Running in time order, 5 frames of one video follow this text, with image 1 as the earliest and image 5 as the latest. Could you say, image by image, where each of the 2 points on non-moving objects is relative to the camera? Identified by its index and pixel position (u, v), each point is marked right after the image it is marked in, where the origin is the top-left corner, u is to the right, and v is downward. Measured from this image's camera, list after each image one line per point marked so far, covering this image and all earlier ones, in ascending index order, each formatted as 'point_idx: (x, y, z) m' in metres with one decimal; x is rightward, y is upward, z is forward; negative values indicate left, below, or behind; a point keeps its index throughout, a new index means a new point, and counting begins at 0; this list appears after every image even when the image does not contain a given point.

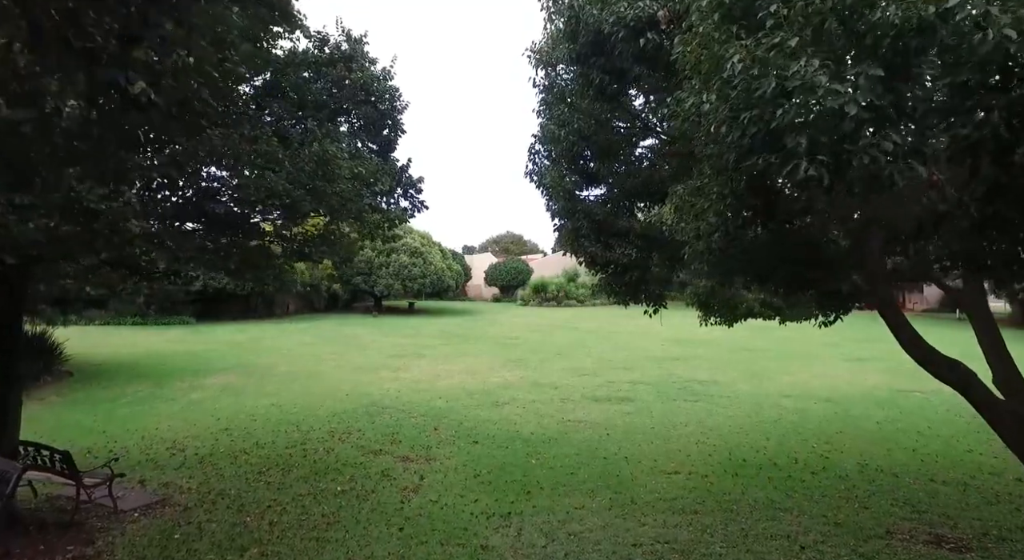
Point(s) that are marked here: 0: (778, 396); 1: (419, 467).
0: (+3.5, -1.5, +8.2) m
1: (-0.7, -1.5, +4.9) m
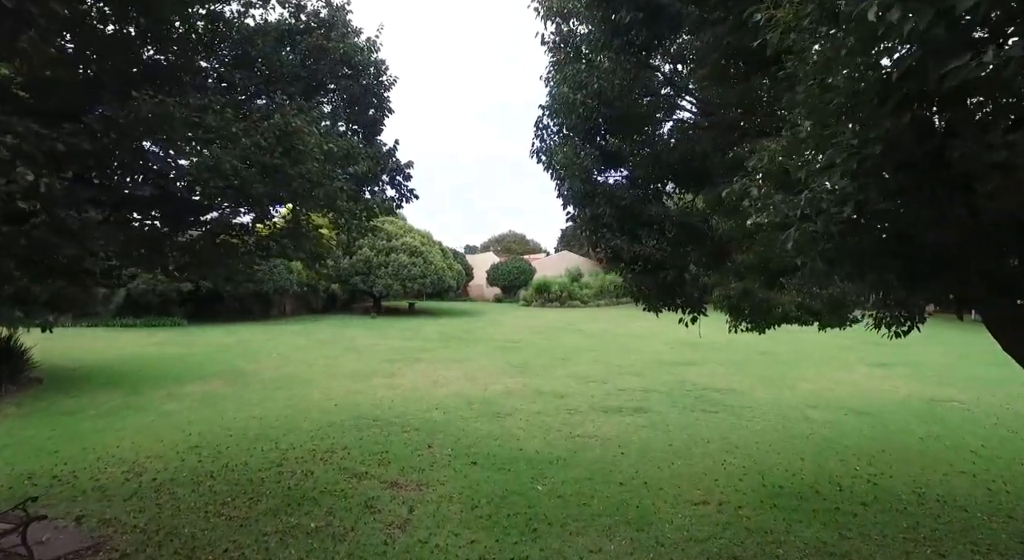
0: (+3.5, -1.5, +7.6) m
1: (-0.7, -1.5, +4.3) m
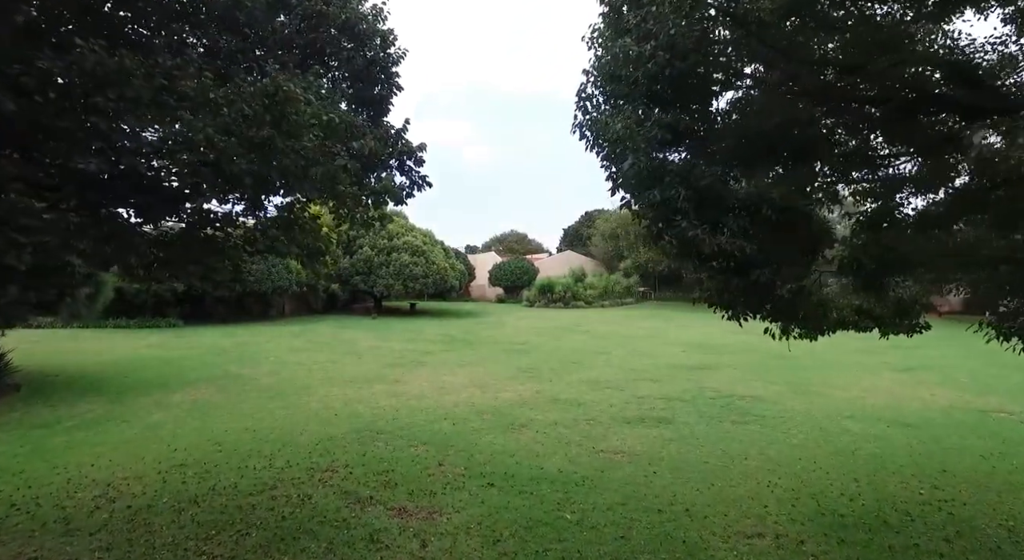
0: (+3.7, -1.5, +7.0) m
1: (-0.6, -1.5, +3.8) m
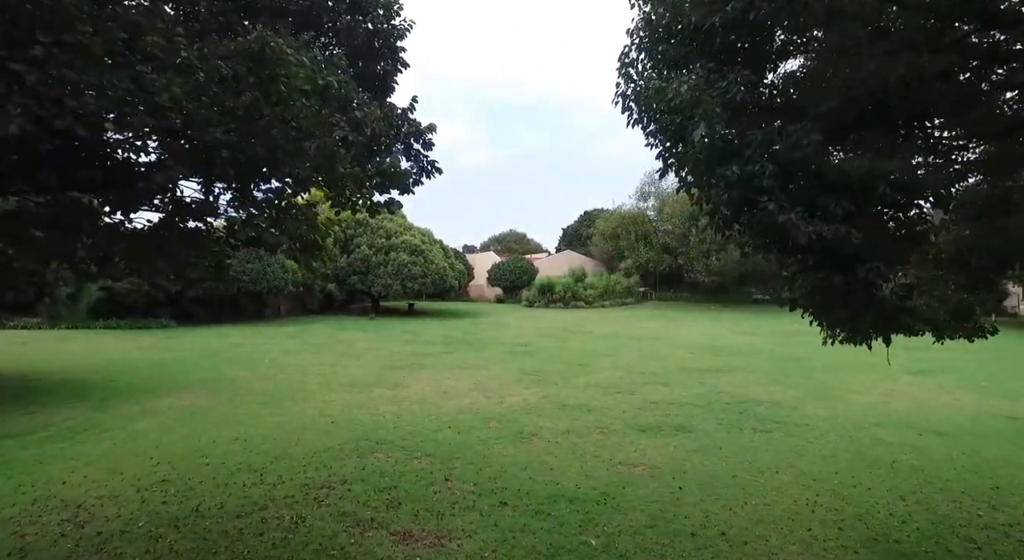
0: (+3.7, -1.5, +6.6) m
1: (-0.5, -1.5, +3.3) m
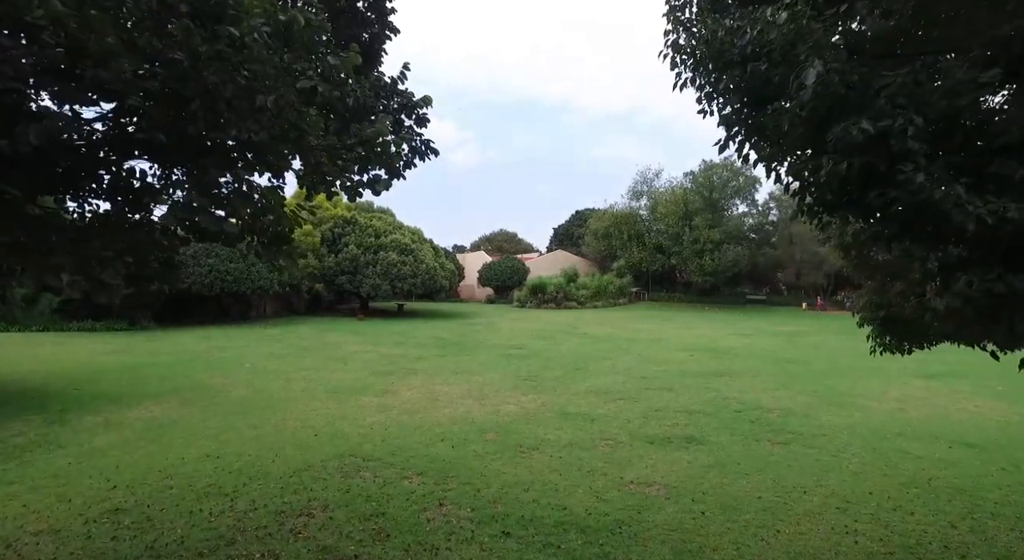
0: (+3.7, -1.5, +6.2) m
1: (-0.4, -1.5, +2.8) m
